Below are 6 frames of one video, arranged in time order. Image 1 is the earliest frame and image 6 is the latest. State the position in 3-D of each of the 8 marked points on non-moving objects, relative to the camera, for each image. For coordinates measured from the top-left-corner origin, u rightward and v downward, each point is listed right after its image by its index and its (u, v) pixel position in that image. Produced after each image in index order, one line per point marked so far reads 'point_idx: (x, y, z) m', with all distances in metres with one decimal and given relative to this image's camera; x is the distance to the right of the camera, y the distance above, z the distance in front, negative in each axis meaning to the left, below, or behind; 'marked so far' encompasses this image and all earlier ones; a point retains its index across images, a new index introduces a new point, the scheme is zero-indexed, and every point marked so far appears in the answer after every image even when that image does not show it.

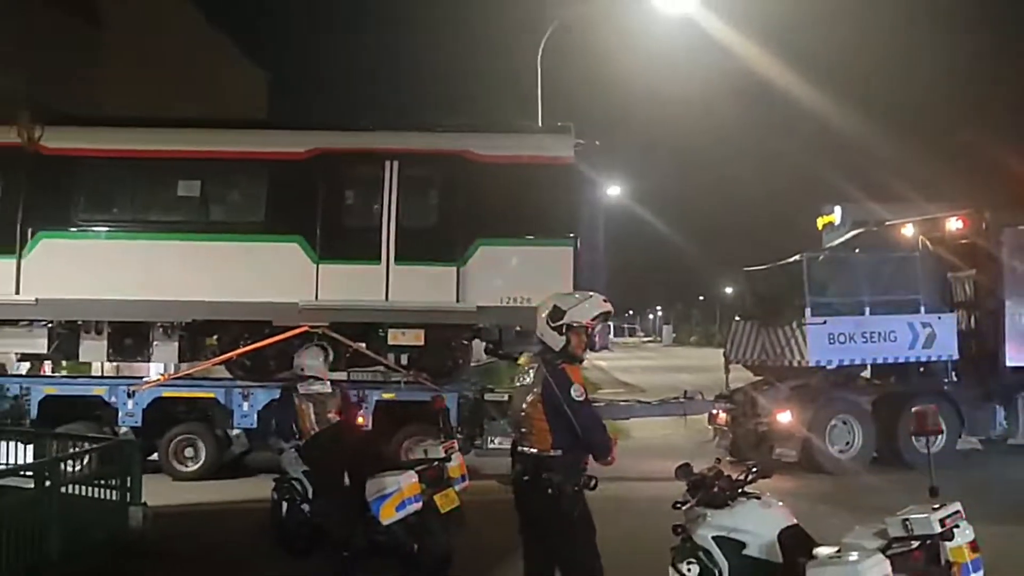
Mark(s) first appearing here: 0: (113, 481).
0: (-3.1, -1.5, +7.5) m
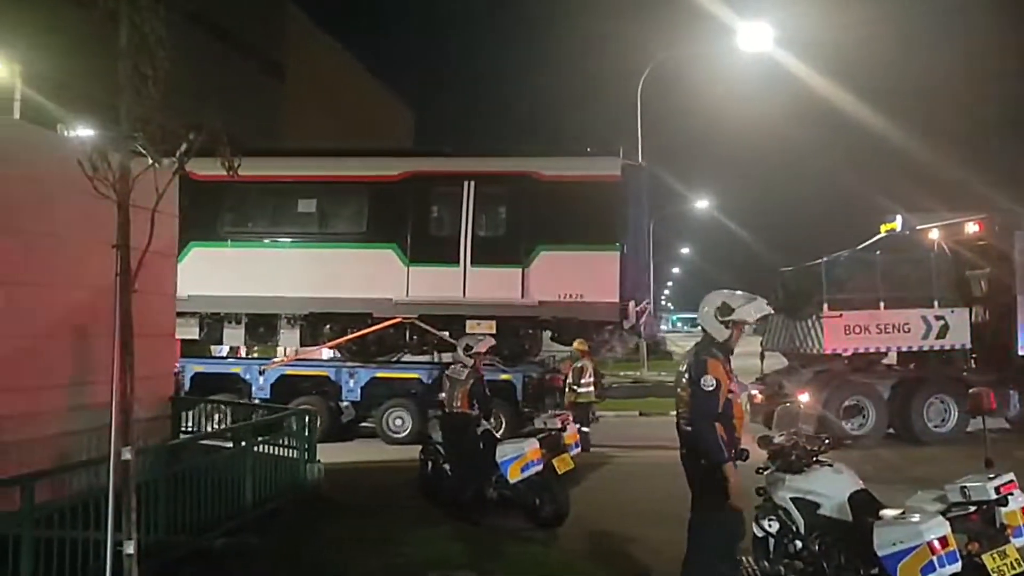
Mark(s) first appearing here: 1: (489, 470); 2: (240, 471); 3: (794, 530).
0: (-2.1, -1.5, +8.9) m
1: (-0.2, -1.6, +8.1) m
2: (-2.3, -1.5, +7.9) m
3: (+1.9, -1.6, +6.0) m
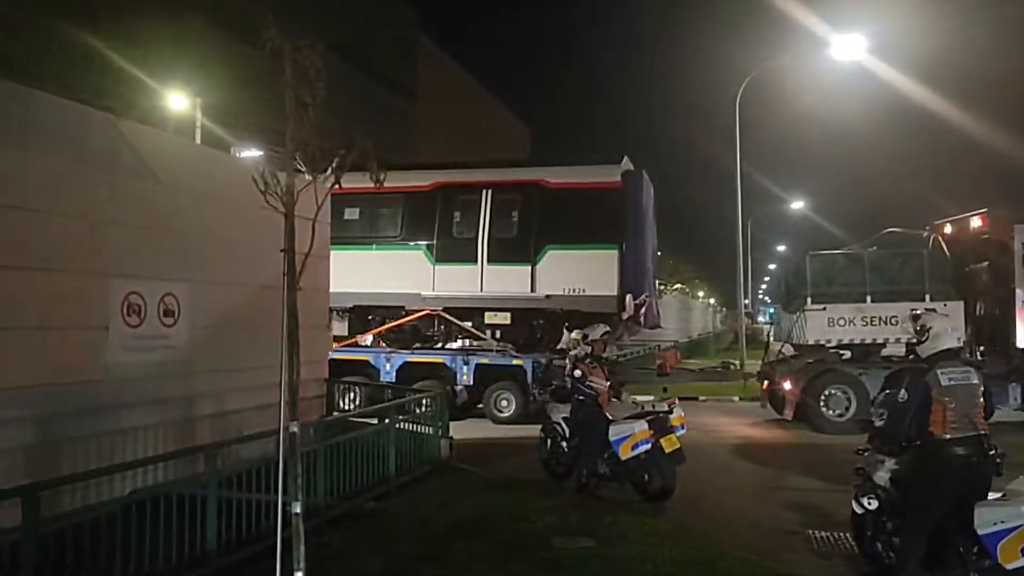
0: (-0.9, -1.4, +9.9) m
1: (+0.9, -1.5, +8.9) m
2: (-1.2, -1.5, +8.9) m
3: (+2.7, -1.6, +6.5) m
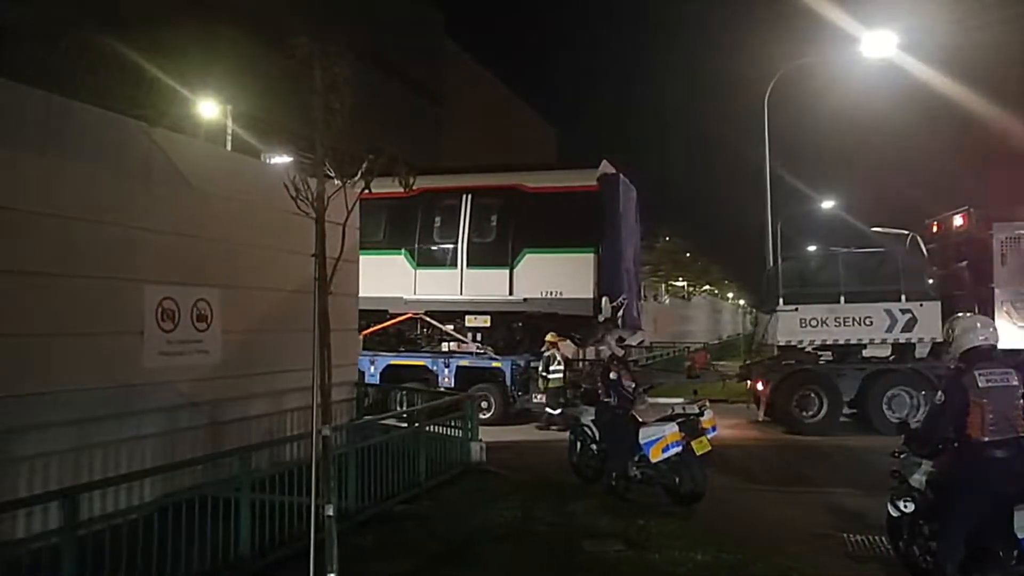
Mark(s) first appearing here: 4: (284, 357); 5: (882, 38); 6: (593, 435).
0: (-0.6, -1.5, +9.9) m
1: (+1.2, -1.6, +8.9) m
2: (-0.9, -1.5, +8.9) m
3: (+2.9, -1.6, +6.4) m
4: (-2.3, -0.7, +9.5) m
5: (+5.7, +3.9, +14.2) m
6: (+0.8, -1.5, +9.5) m
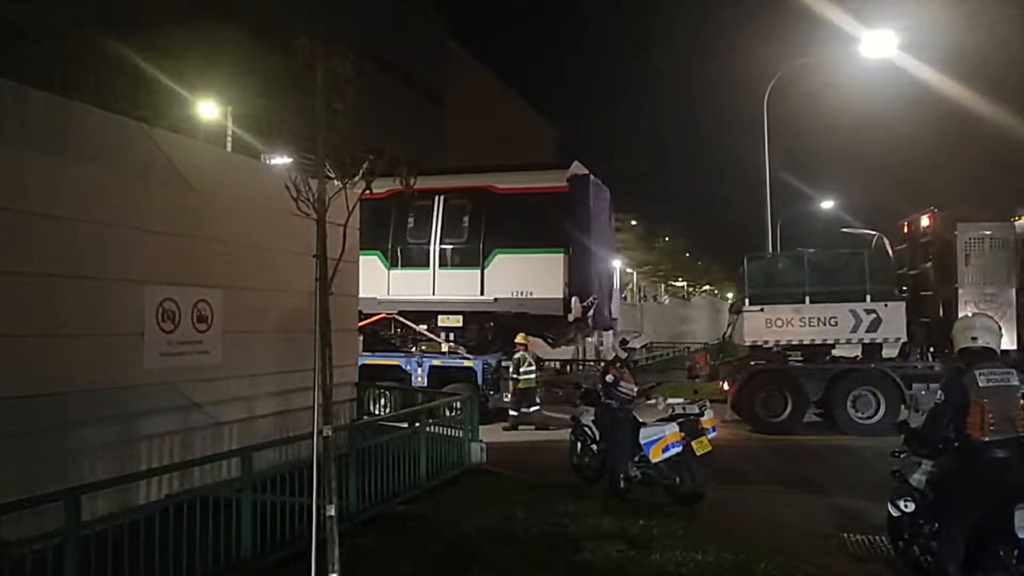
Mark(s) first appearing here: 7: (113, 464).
0: (-0.6, -1.5, +9.9) m
1: (+1.2, -1.6, +8.9) m
2: (-0.9, -1.5, +9.0) m
3: (+2.9, -1.6, +6.4) m
4: (-2.3, -0.7, +9.5) m
5: (+5.7, +3.9, +14.2) m
6: (+0.8, -1.5, +9.5) m
7: (-3.2, -1.4, +7.3) m
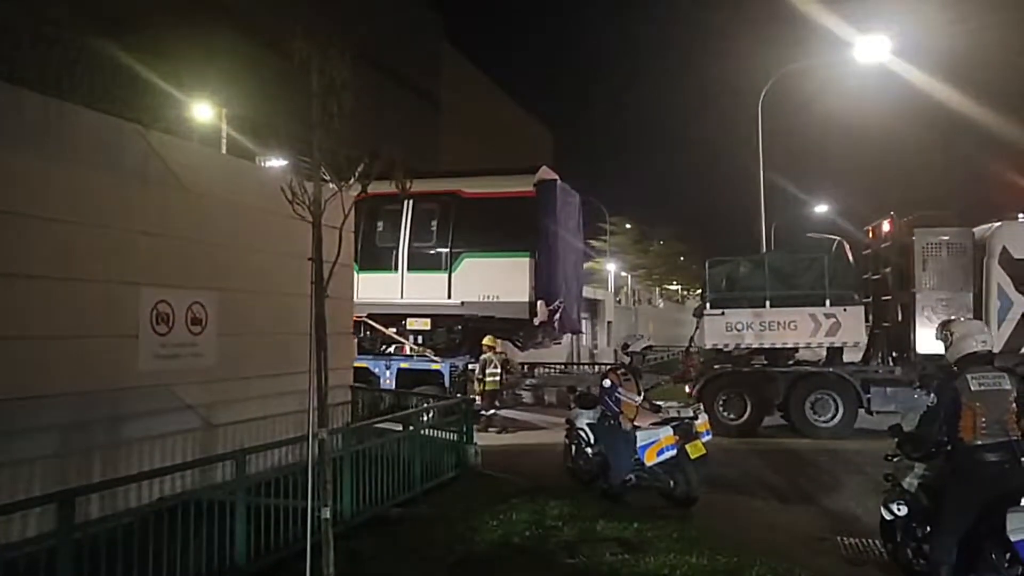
0: (-0.7, -1.5, +9.9) m
1: (+1.1, -1.6, +8.9) m
2: (-1.0, -1.6, +9.0) m
3: (+2.8, -1.6, +6.5) m
4: (-2.4, -0.7, +9.5) m
5: (+5.6, +3.8, +14.3) m
6: (+0.8, -1.6, +9.6) m
7: (-3.2, -1.4, +7.3) m
